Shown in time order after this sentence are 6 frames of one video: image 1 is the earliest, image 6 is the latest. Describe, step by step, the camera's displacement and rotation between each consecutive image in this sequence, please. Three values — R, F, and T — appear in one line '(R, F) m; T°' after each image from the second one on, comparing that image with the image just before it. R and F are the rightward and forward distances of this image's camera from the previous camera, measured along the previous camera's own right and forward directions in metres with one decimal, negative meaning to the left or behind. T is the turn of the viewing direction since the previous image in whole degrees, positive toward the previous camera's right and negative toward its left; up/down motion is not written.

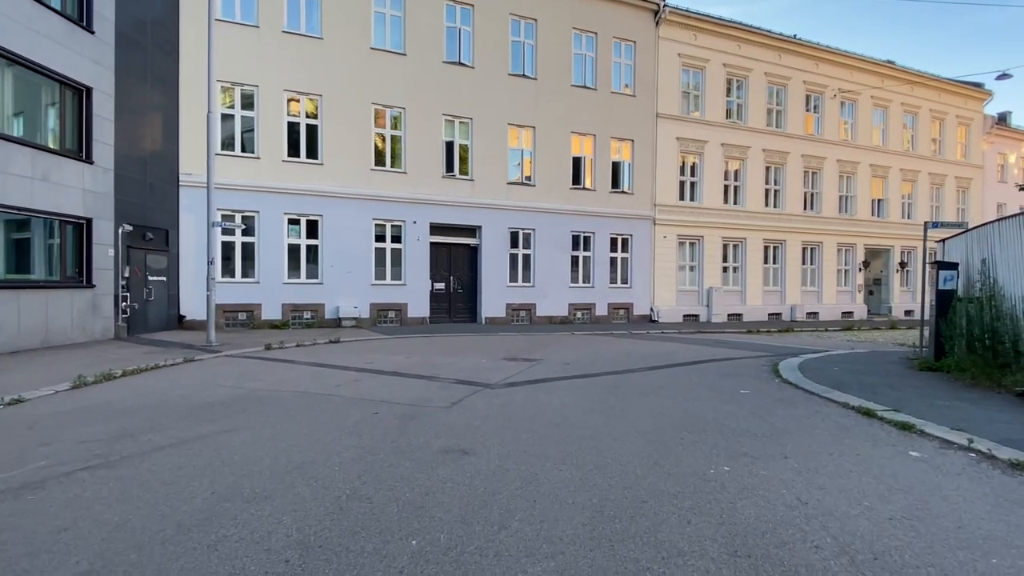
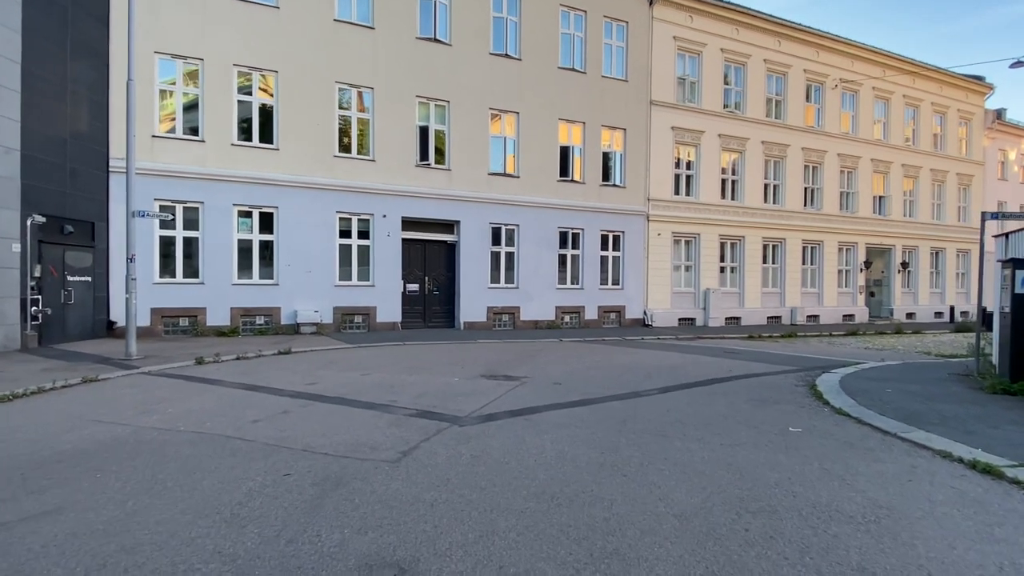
(+0.1, +2.2) m; +1°
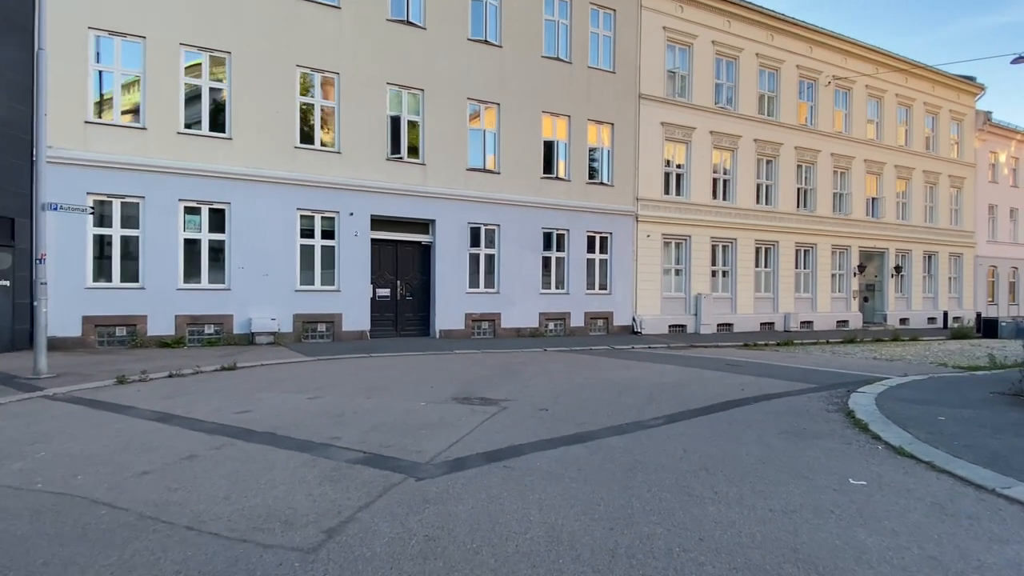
(+0.1, +1.6) m; +2°
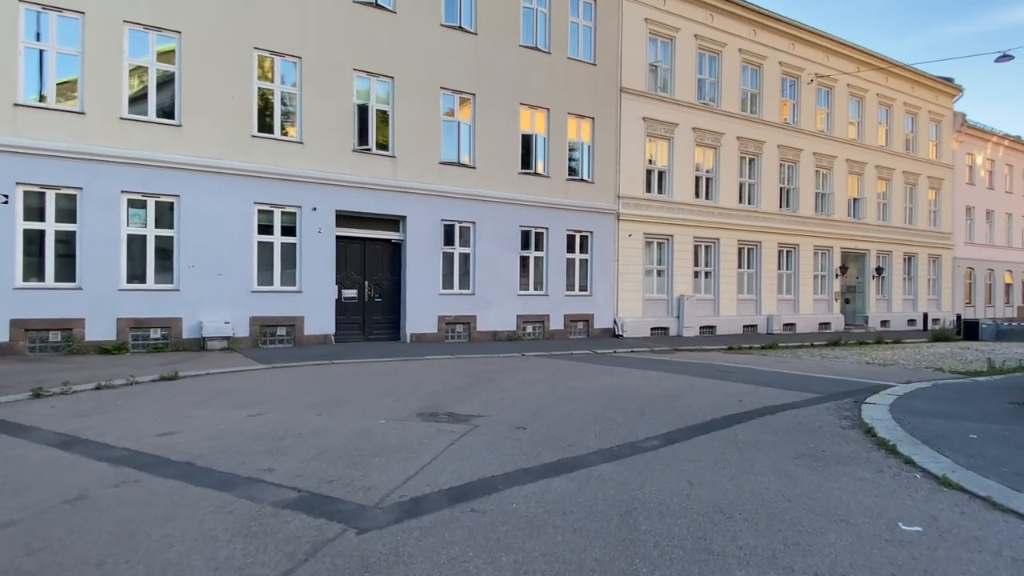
(+0.1, +1.1) m; +2°
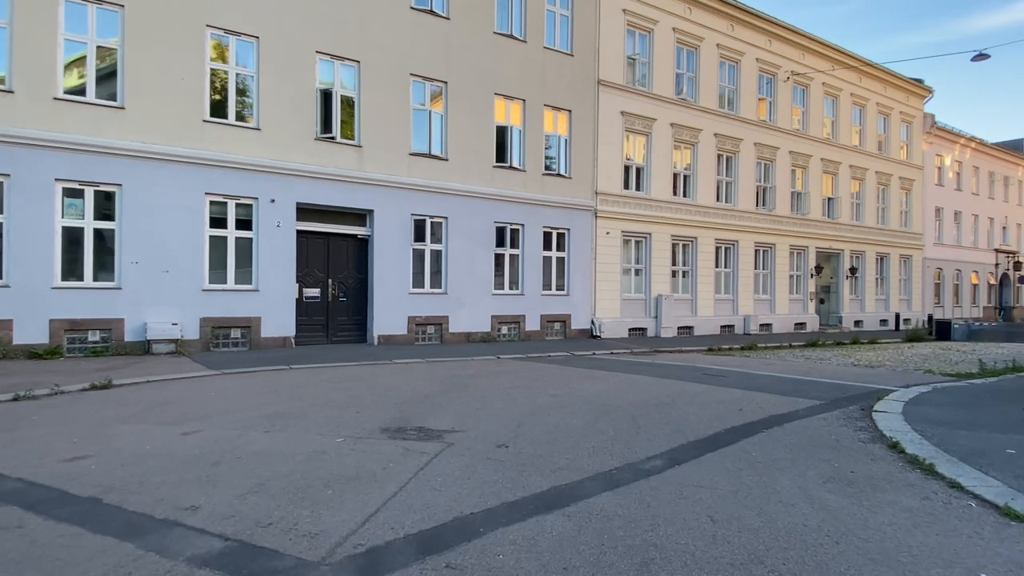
(-0.1, +0.9) m; +3°
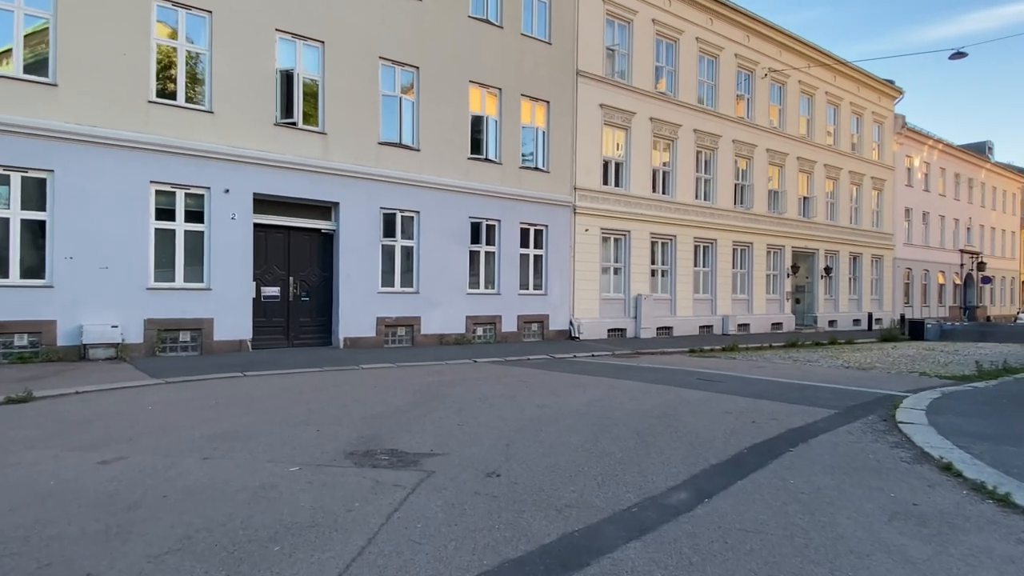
(-0.2, +1.0) m; +3°
